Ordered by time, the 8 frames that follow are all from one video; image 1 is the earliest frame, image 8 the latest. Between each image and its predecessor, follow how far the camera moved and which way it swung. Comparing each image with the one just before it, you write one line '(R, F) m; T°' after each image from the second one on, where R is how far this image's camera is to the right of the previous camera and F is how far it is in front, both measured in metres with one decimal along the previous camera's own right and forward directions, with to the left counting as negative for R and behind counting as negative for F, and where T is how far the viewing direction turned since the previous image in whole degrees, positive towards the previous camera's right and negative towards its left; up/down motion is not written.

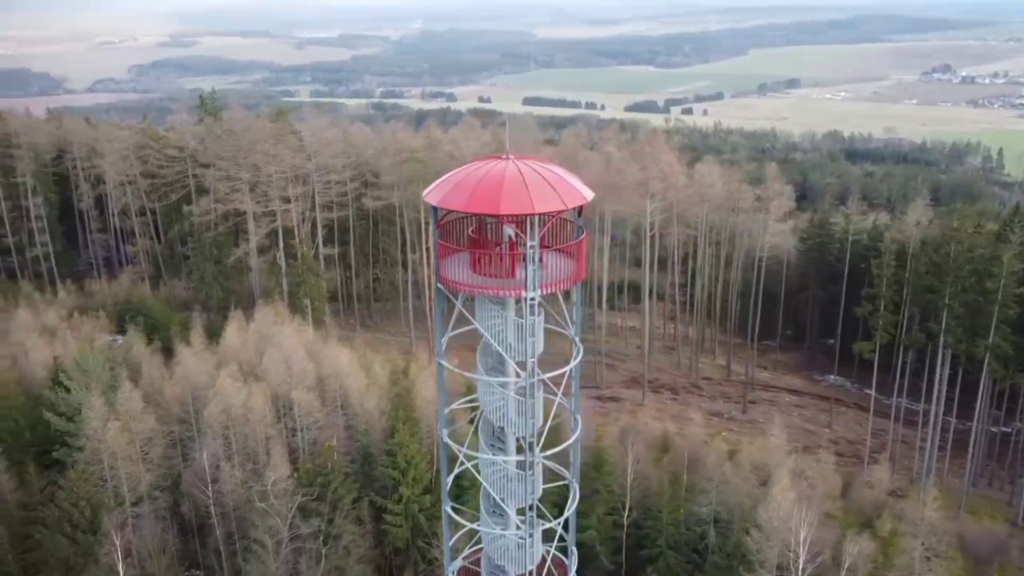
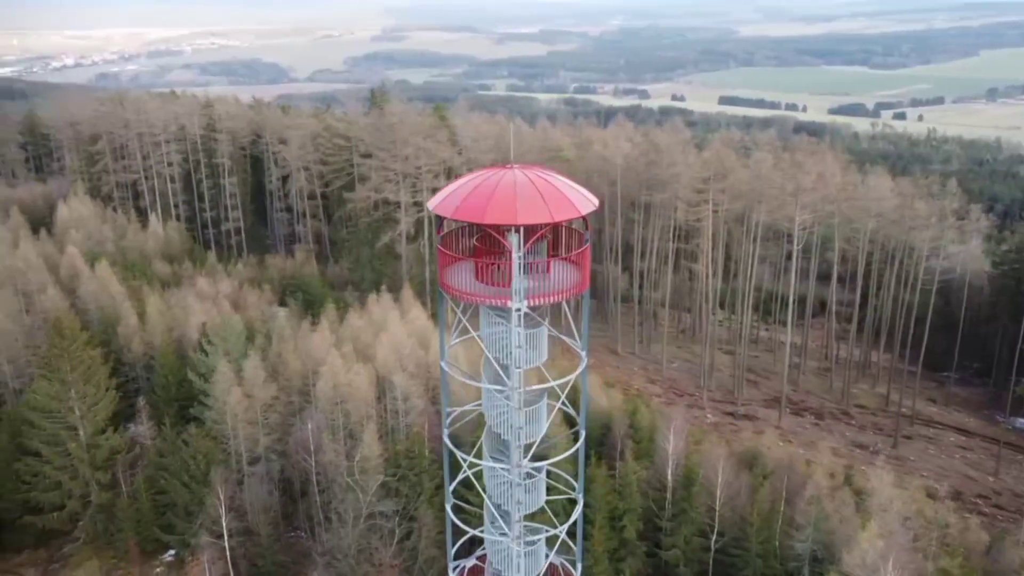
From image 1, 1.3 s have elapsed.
(+2.0, +0.2) m; -13°
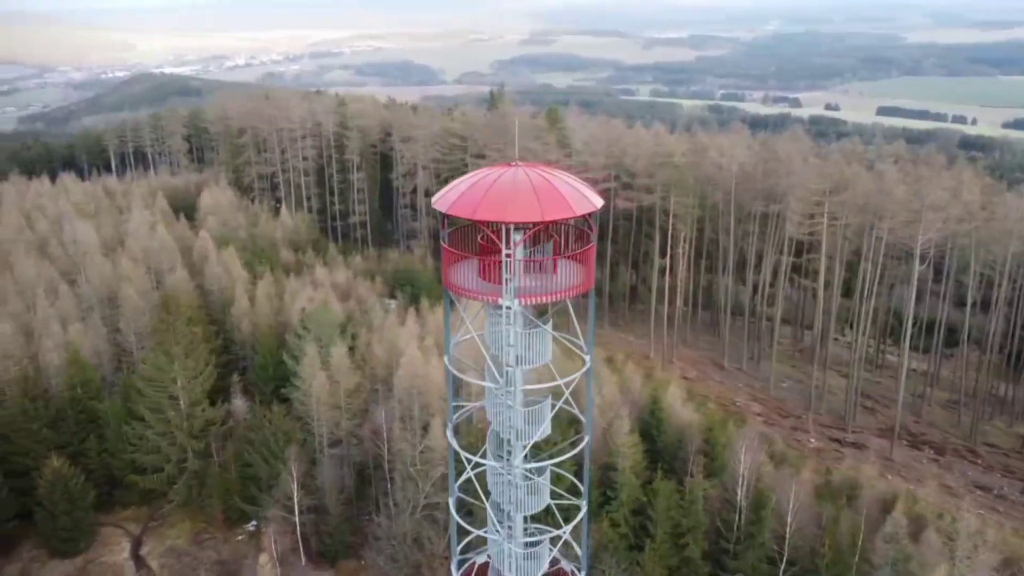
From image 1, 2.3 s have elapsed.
(+1.5, +0.2) m; -9°
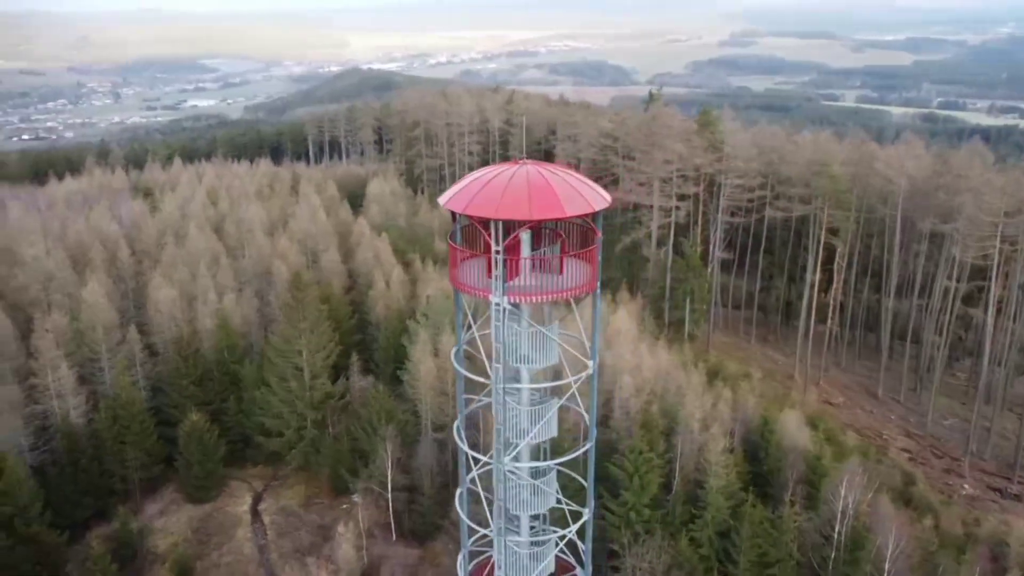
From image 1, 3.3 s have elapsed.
(+2.0, +0.2) m; -13°
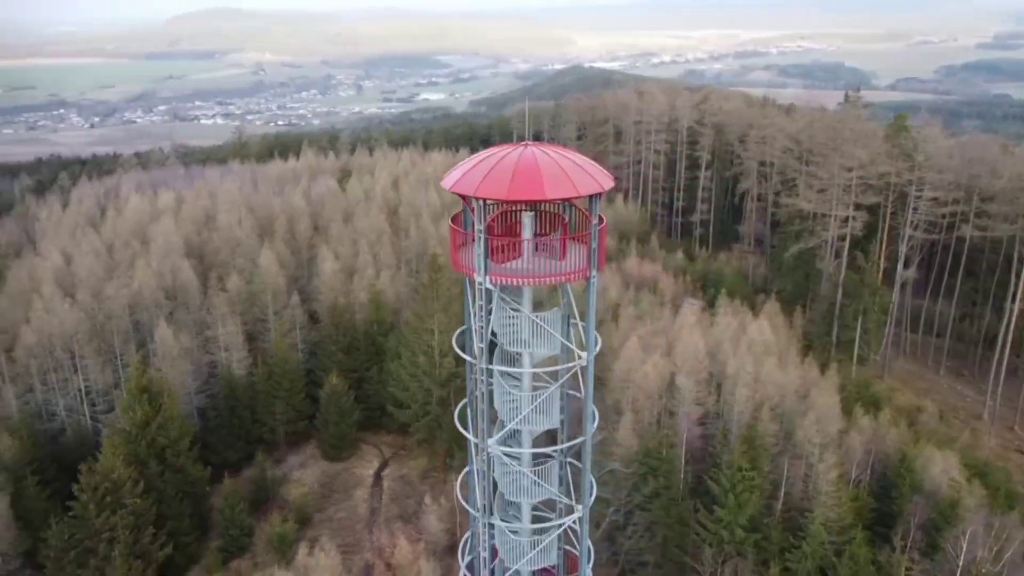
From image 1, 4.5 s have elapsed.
(+2.3, +0.4) m; -14°
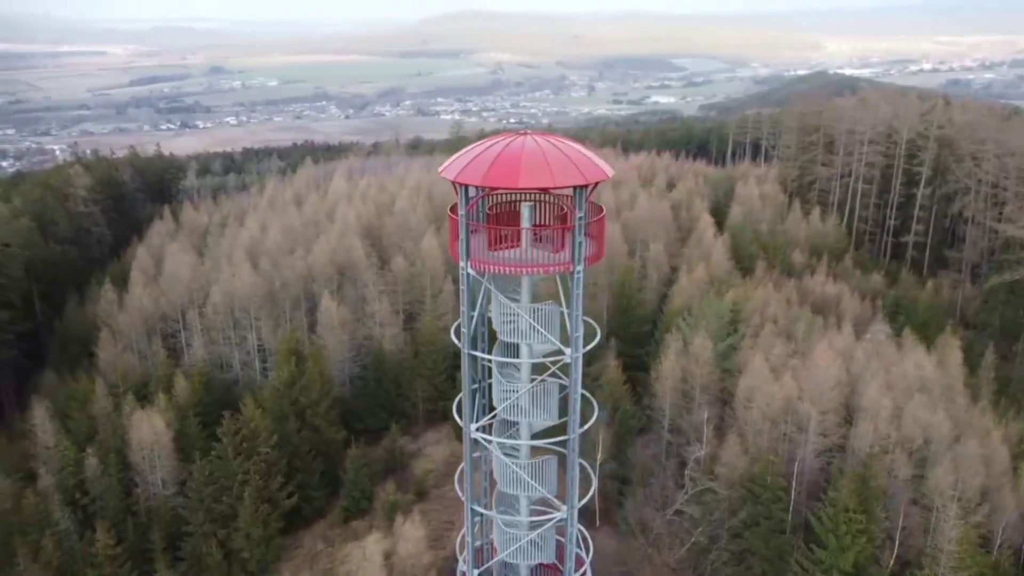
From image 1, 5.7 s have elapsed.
(+2.4, +0.4) m; -15°
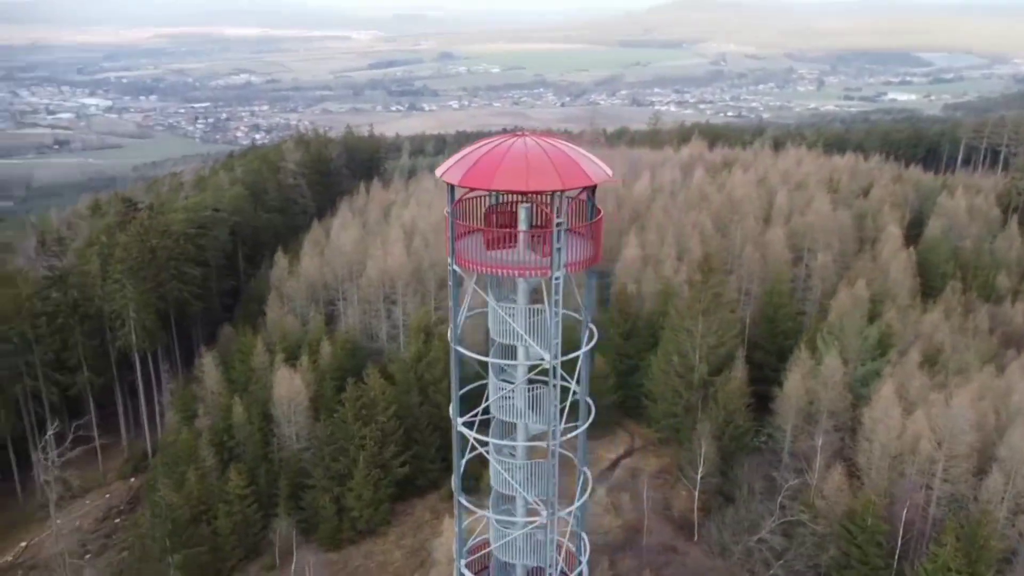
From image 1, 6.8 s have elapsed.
(+2.3, +0.3) m; -14°
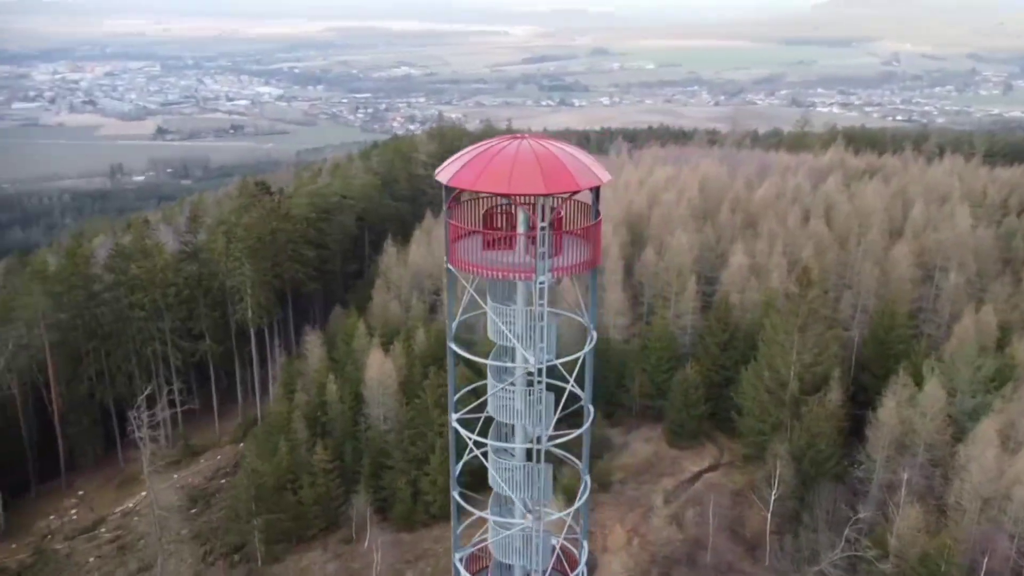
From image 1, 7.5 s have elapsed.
(+1.6, +0.1) m; -10°
